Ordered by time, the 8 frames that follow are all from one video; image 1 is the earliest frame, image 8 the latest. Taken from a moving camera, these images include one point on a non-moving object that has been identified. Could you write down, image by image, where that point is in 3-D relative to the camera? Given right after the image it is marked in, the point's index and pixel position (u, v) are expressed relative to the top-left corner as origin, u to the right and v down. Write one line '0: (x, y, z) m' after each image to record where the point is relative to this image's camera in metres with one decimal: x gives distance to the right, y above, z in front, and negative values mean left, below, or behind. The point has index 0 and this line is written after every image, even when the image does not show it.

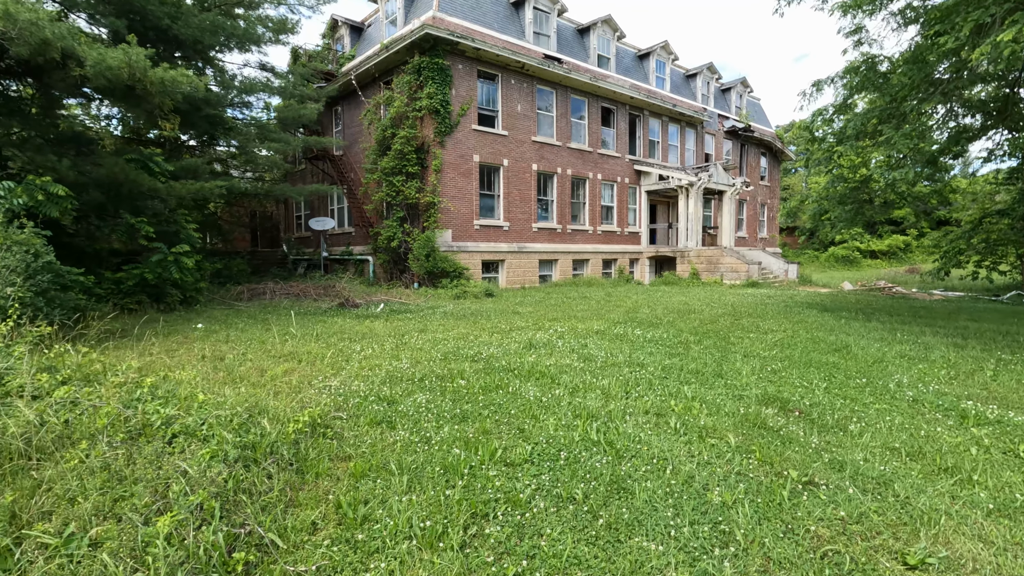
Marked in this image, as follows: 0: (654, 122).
0: (+5.2, +6.1, +19.6) m
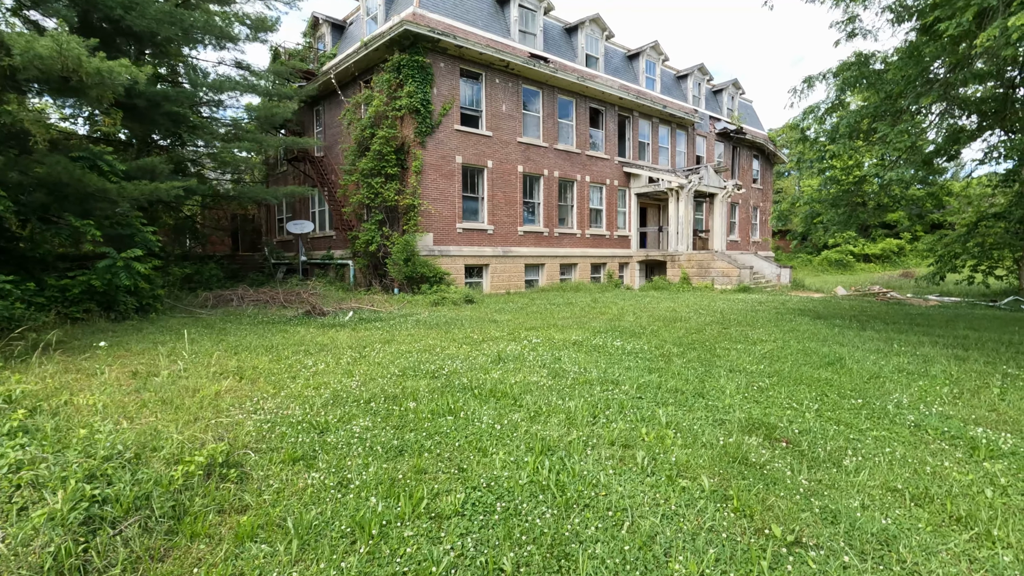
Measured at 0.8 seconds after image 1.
0: (+4.7, +5.9, +19.2) m
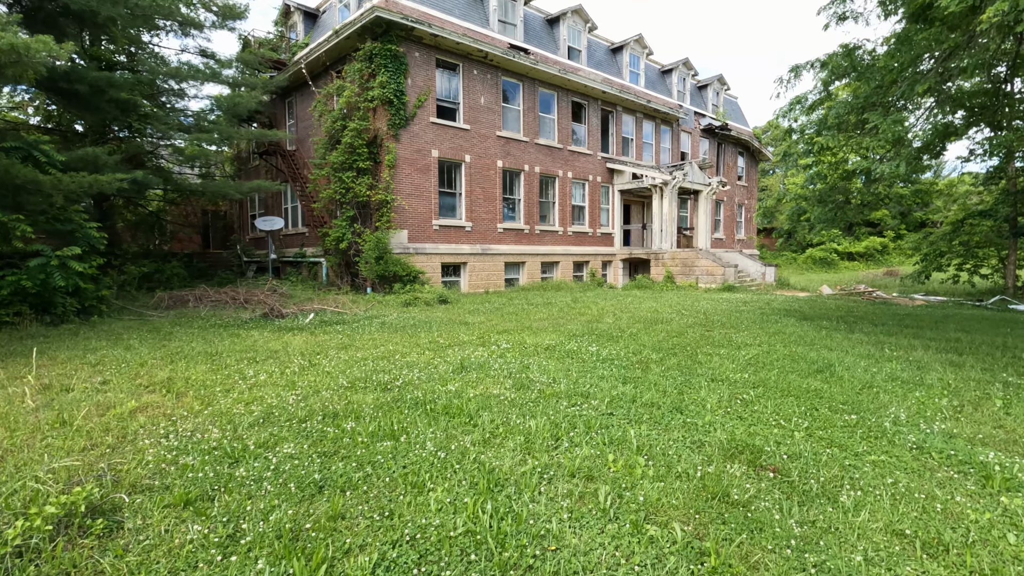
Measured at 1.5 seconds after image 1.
0: (+4.0, +5.9, +18.8) m
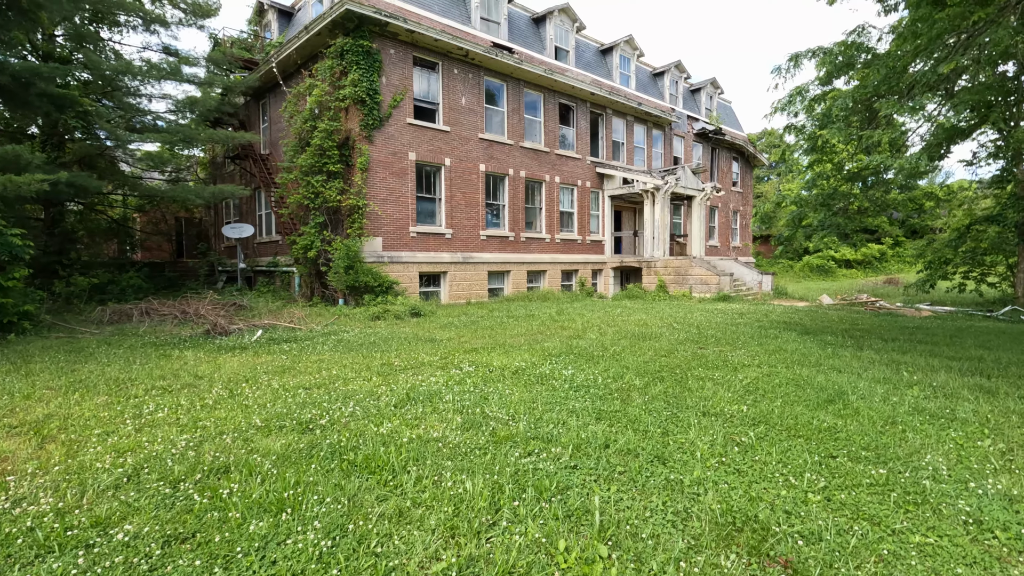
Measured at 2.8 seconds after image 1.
0: (+3.6, +5.6, +18.1) m
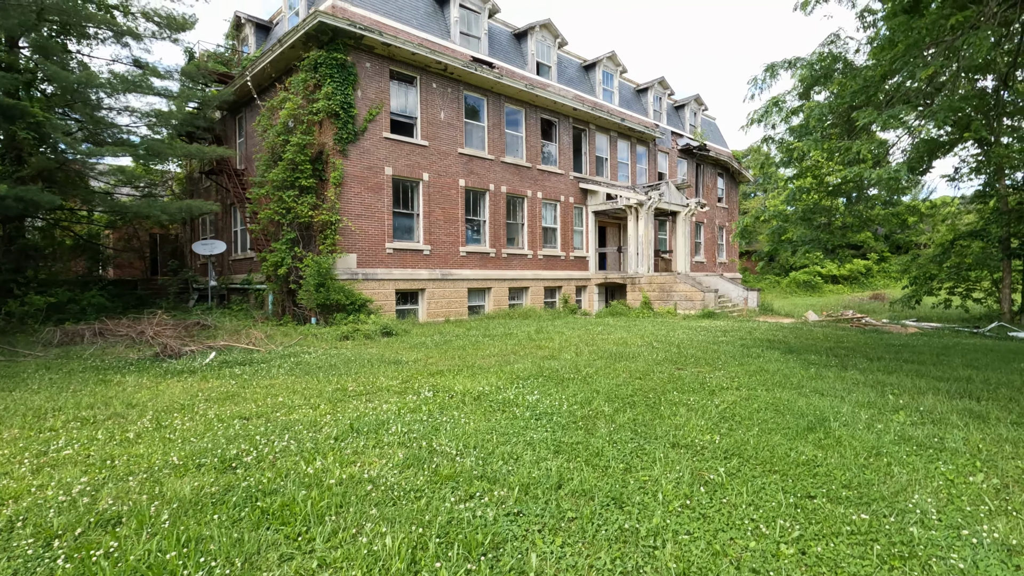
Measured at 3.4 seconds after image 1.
0: (+3.0, +5.1, +18.0) m
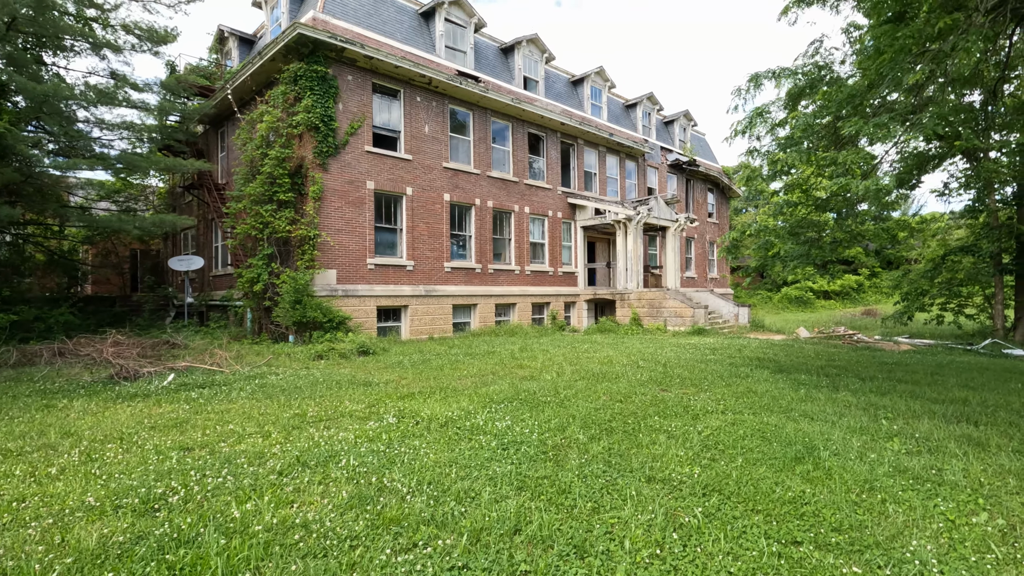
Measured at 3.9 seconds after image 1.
0: (+2.6, +4.5, +17.9) m
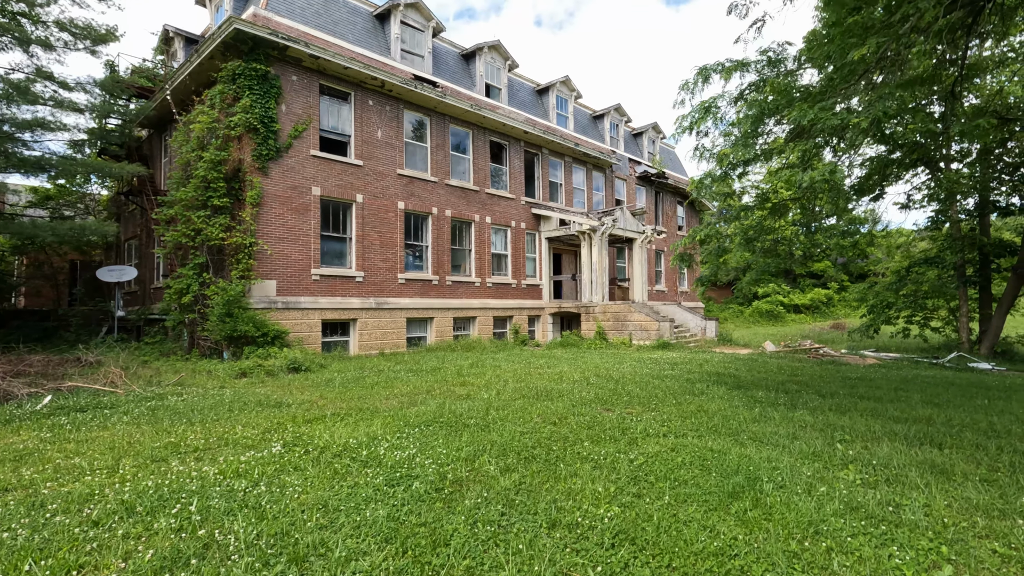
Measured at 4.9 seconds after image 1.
0: (+1.4, +4.1, +17.5) m
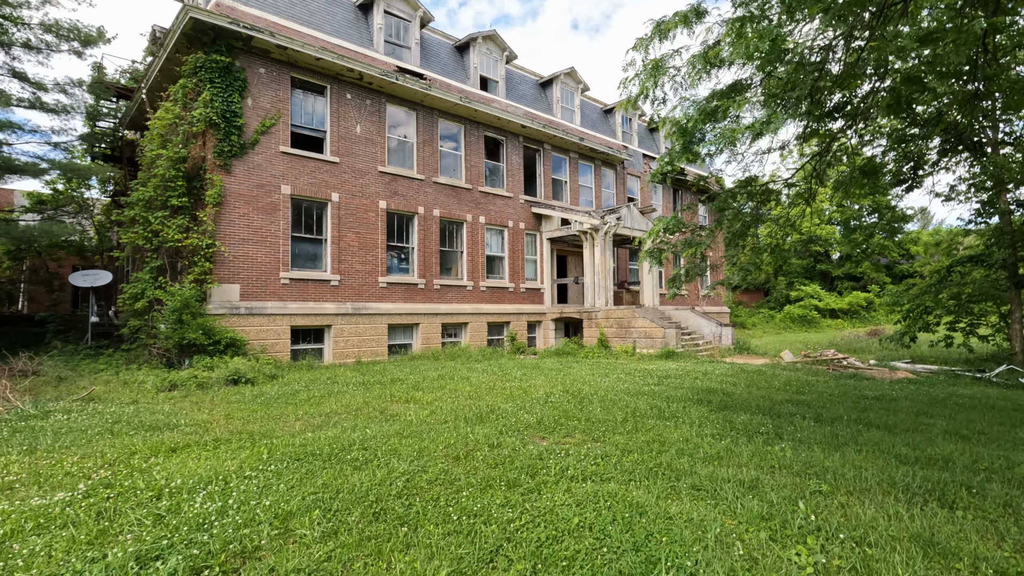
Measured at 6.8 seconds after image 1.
0: (+1.5, +4.0, +16.5) m
